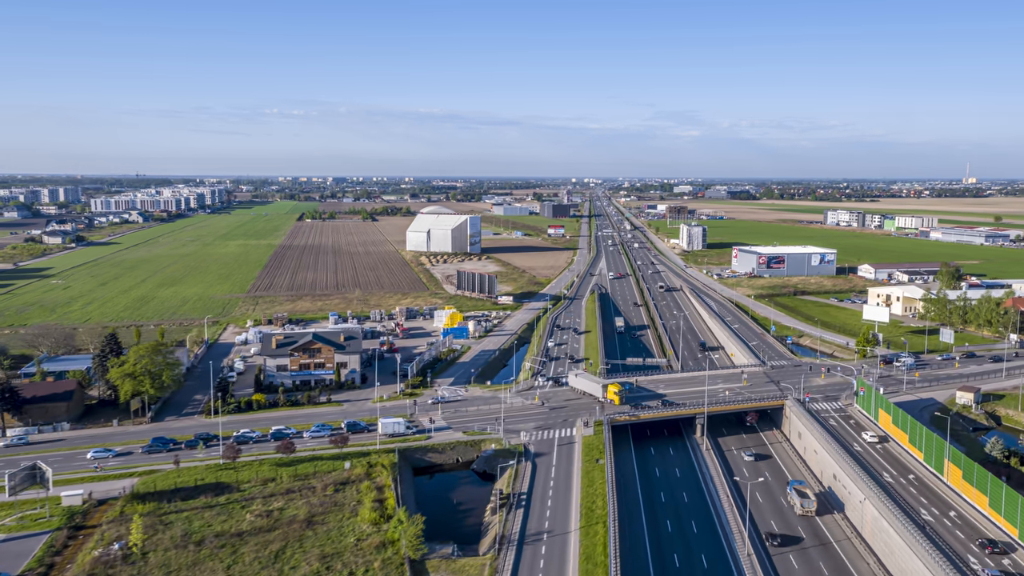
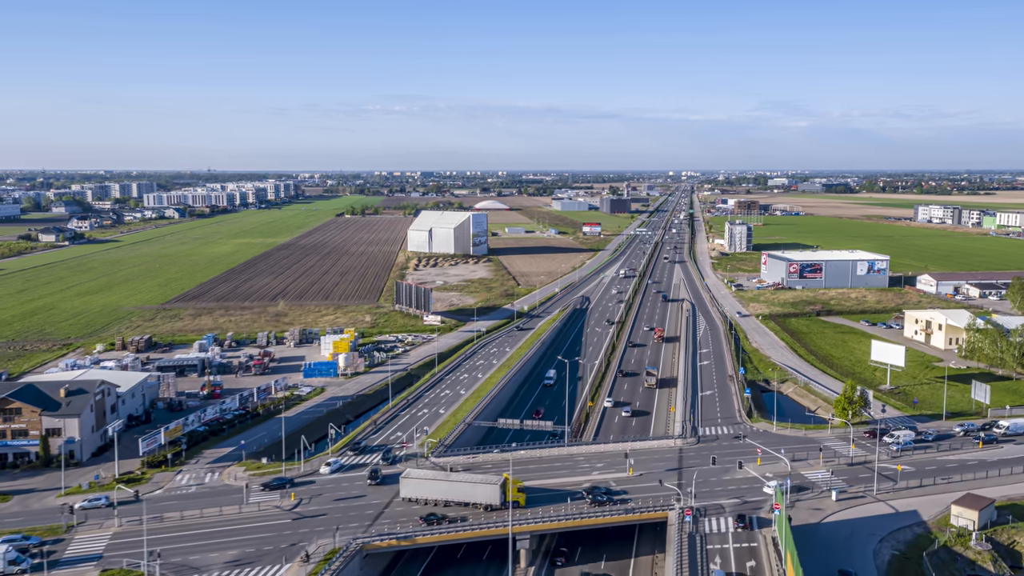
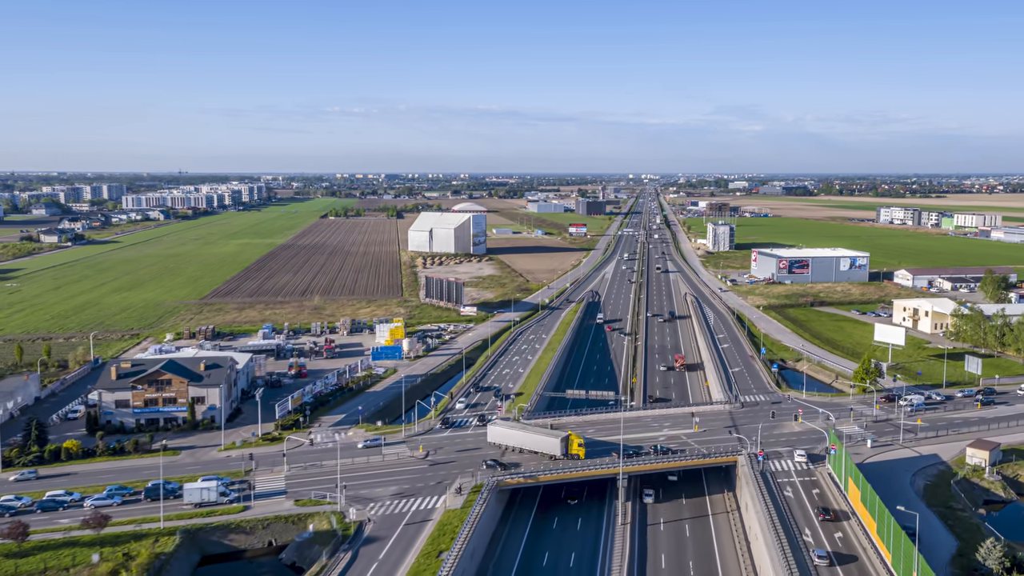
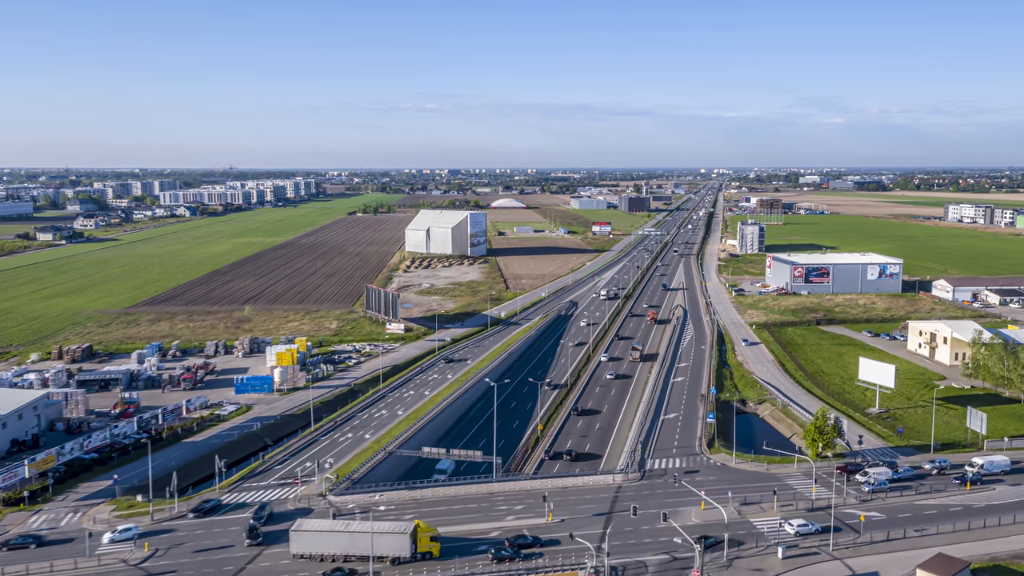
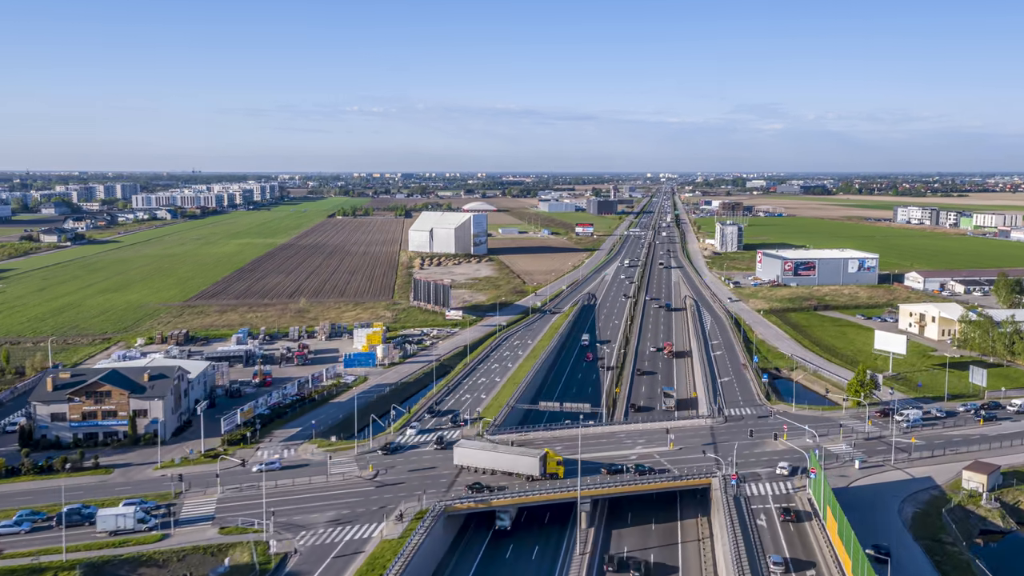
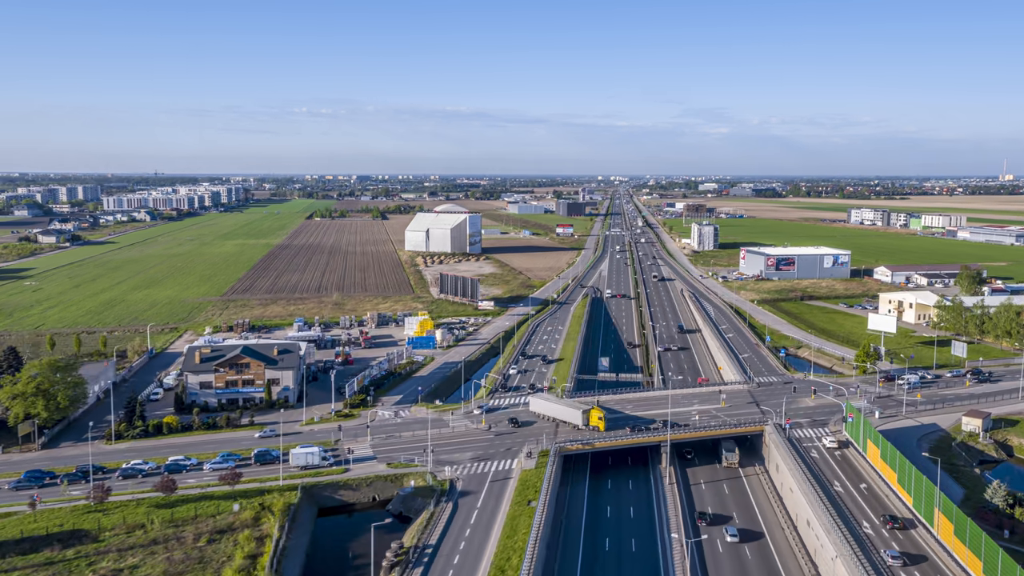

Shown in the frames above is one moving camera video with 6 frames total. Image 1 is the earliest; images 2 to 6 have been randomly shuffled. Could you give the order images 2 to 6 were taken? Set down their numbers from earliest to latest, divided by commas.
6, 3, 5, 2, 4
